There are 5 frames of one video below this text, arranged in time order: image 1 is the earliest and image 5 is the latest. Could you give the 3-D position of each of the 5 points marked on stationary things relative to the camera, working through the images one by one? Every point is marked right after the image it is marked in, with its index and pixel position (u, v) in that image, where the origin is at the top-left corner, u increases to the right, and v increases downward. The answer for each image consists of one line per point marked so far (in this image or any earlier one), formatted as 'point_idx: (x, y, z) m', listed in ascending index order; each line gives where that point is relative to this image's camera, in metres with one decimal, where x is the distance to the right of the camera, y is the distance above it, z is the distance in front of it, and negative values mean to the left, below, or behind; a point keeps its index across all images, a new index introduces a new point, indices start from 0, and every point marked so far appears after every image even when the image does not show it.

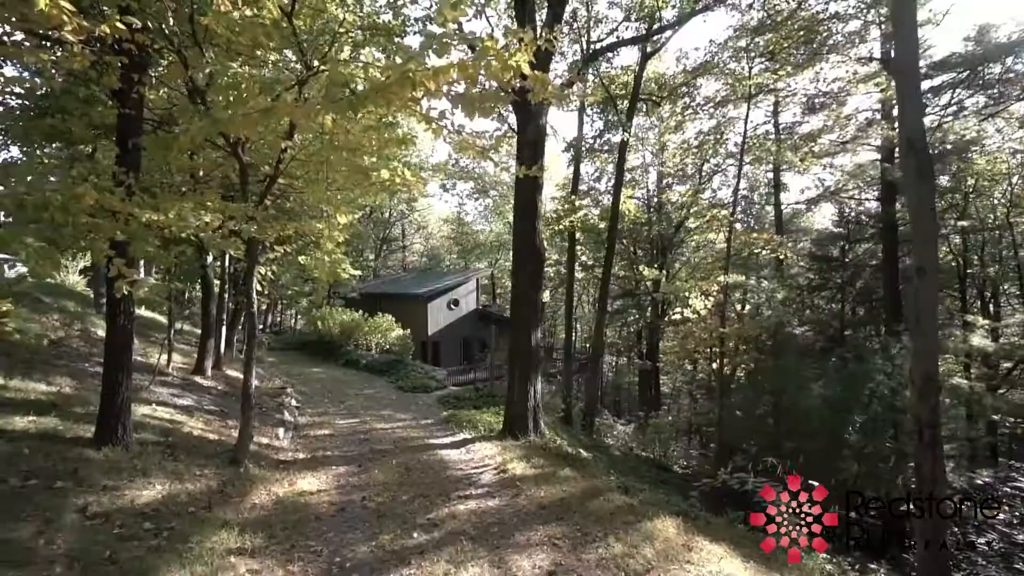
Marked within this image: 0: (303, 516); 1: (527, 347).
0: (-2.0, -2.1, +4.9) m
1: (+0.3, -1.1, +9.4) m
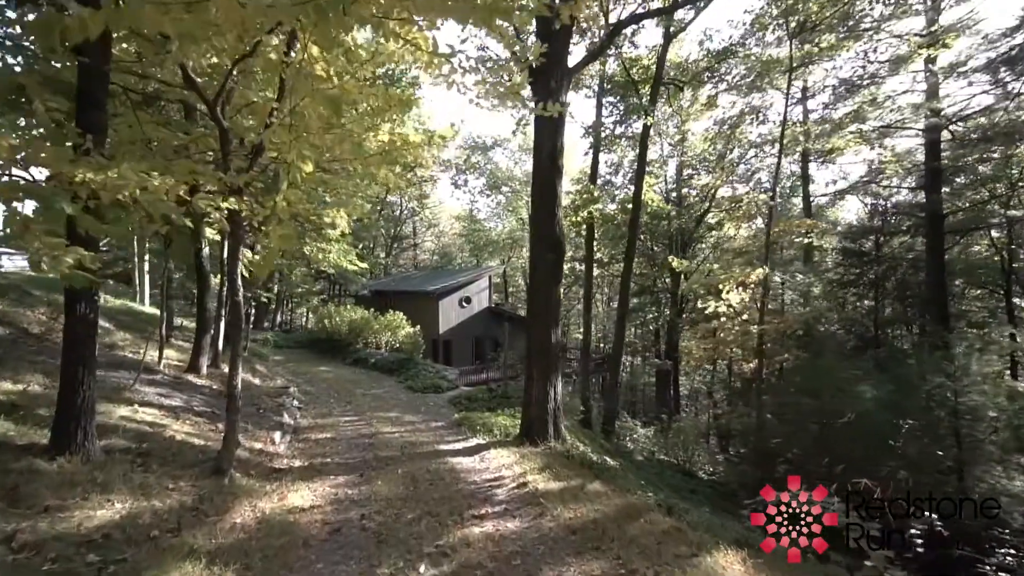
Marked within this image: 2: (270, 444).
0: (-1.8, -2.0, +4.2) m
1: (+0.6, -0.9, +8.6) m
2: (-3.4, -2.2, +7.3) m
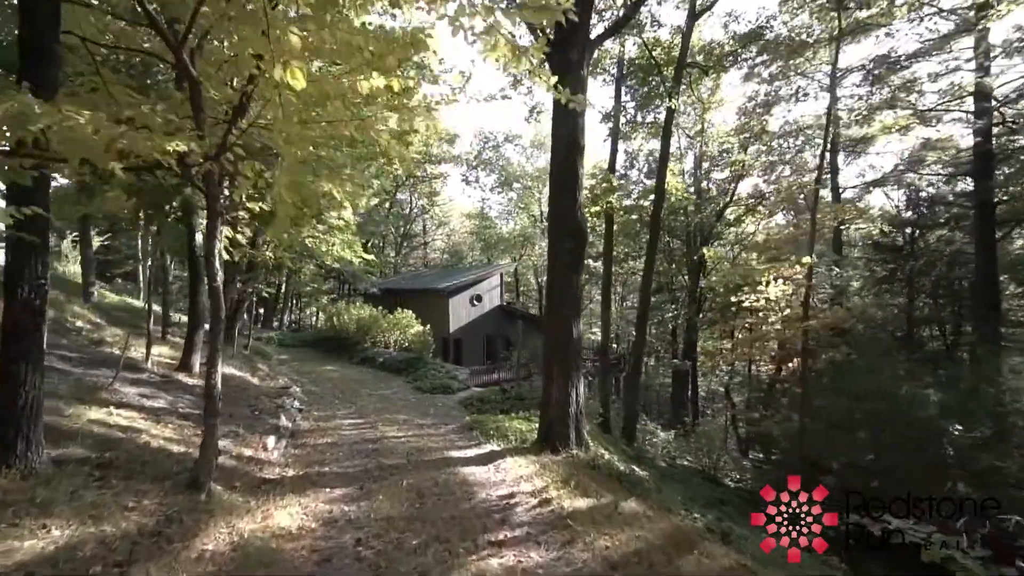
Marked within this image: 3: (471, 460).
0: (-1.6, -1.9, +3.4) m
1: (+0.8, -0.8, +7.8) m
2: (-3.1, -2.0, +6.6) m
3: (-0.5, -2.3, +7.0) m
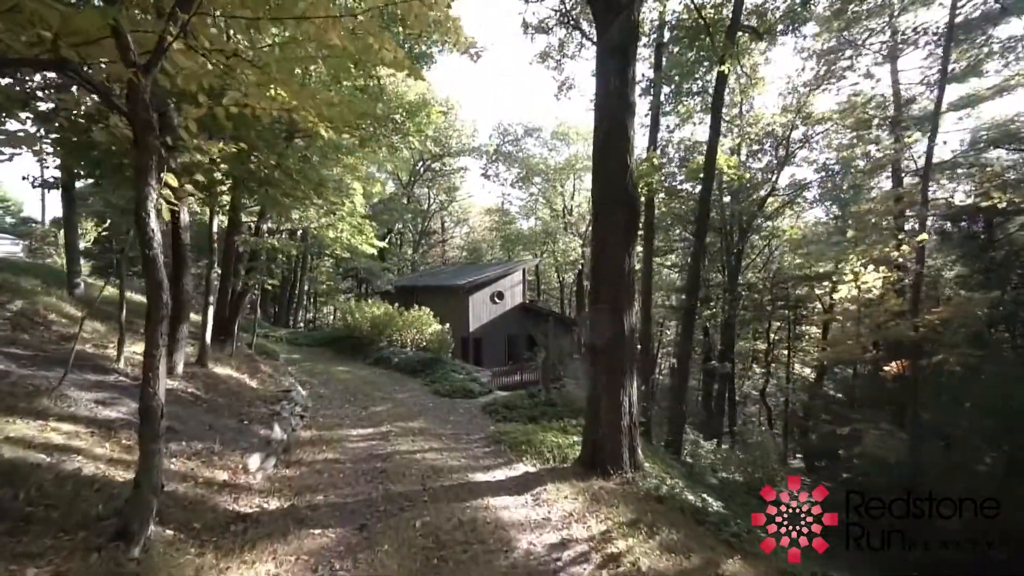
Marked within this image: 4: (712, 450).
0: (-1.3, -1.7, +2.0) m
1: (+1.3, -0.6, +6.4) m
2: (-2.7, -1.9, +5.3) m
3: (-0.1, -2.1, +5.6) m
4: (+5.1, -4.1, +13.5) m
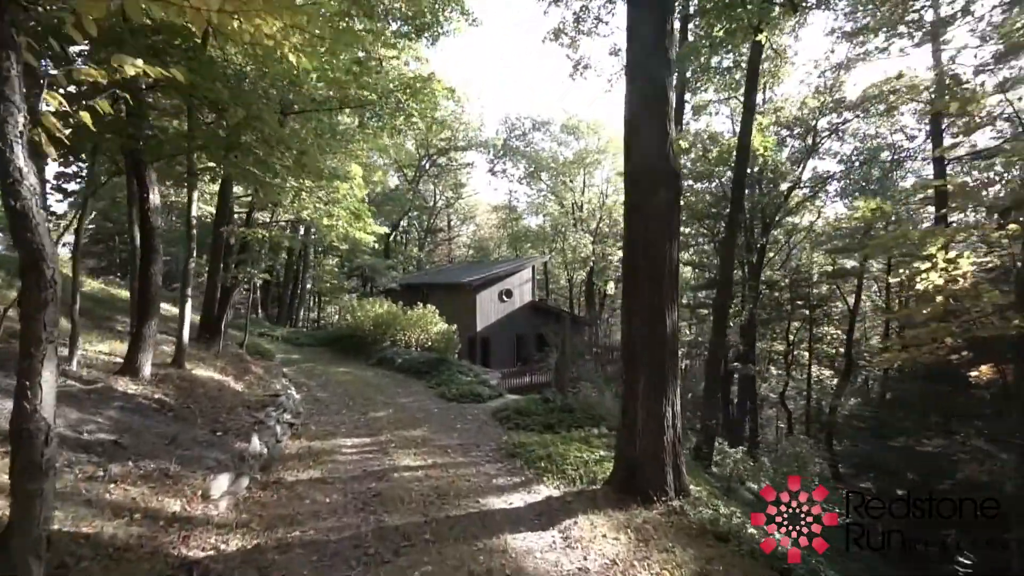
0: (-1.1, -1.5, +1.0) m
1: (+1.5, -0.5, +5.3) m
2: (-2.5, -1.7, +4.3) m
3: (+0.1, -2.0, +4.5) m
4: (+5.4, -4.0, +12.4) m
